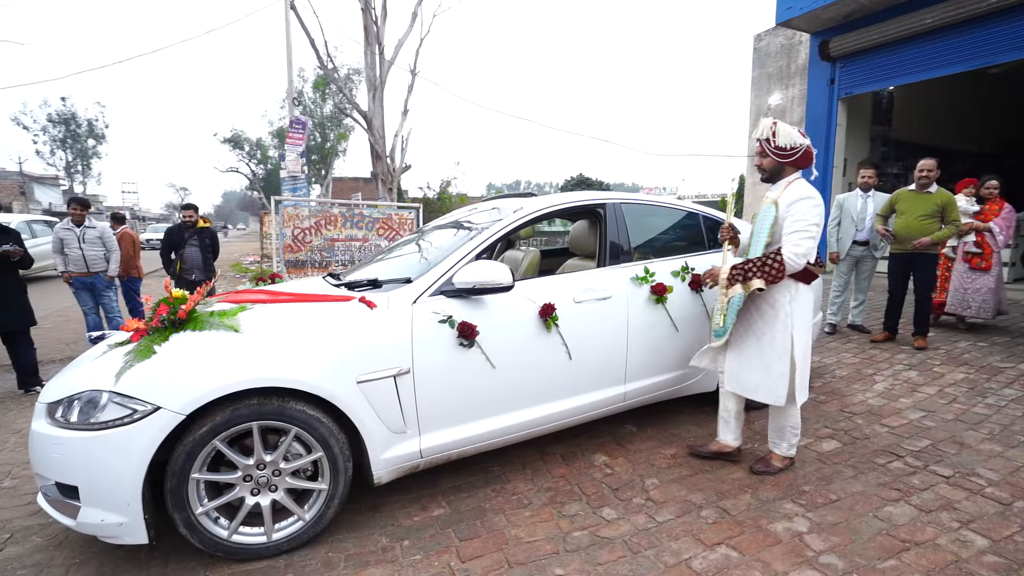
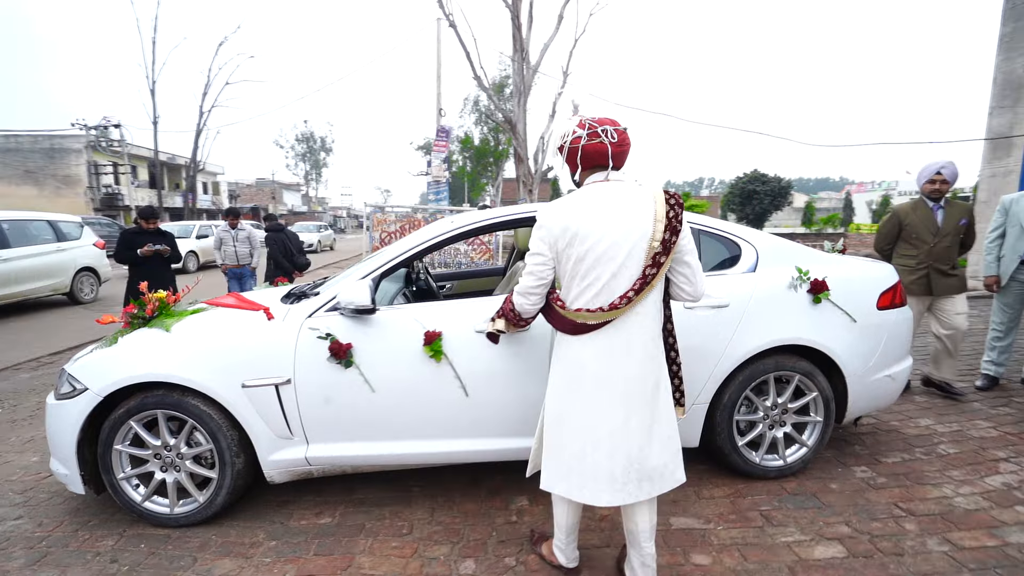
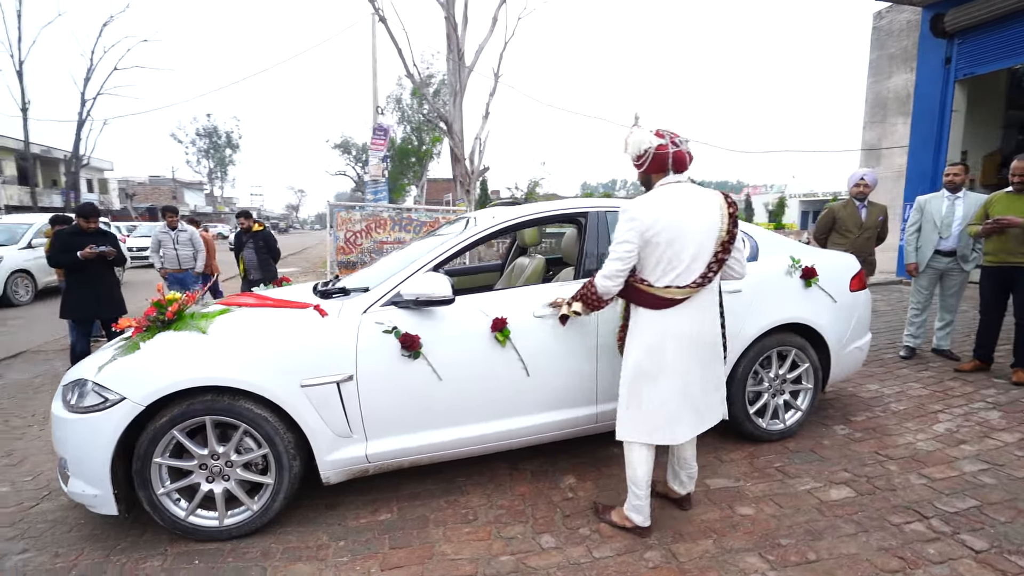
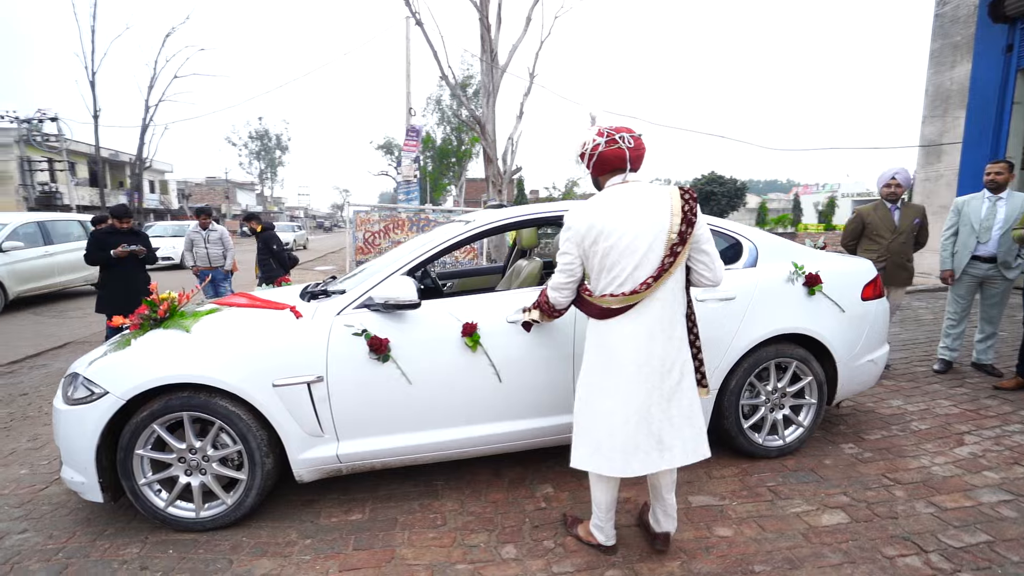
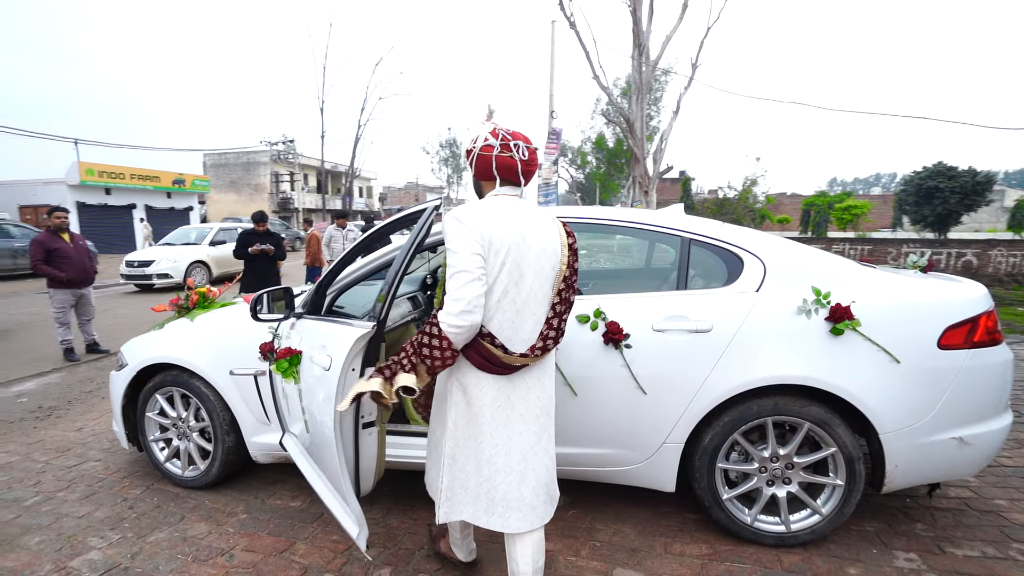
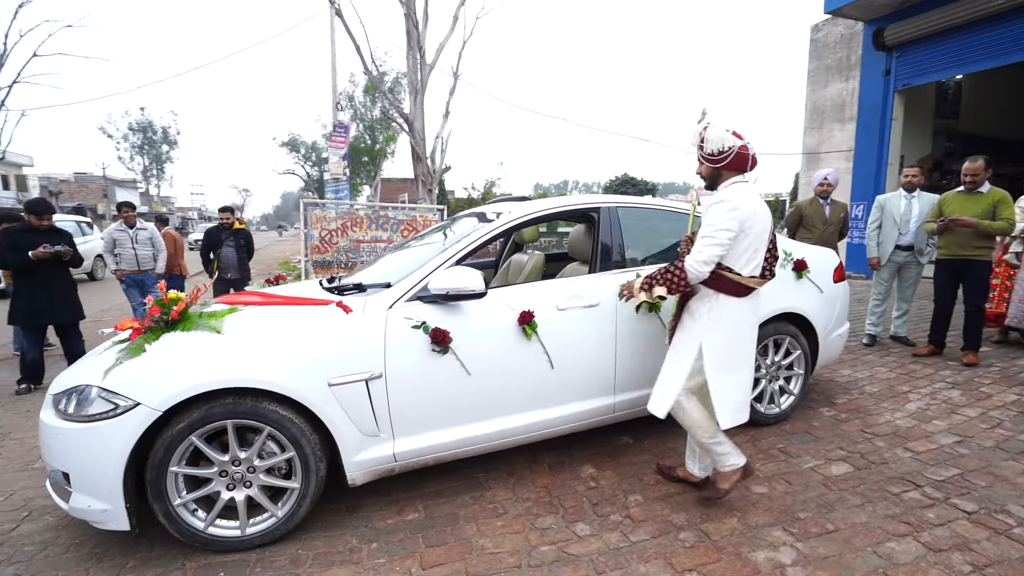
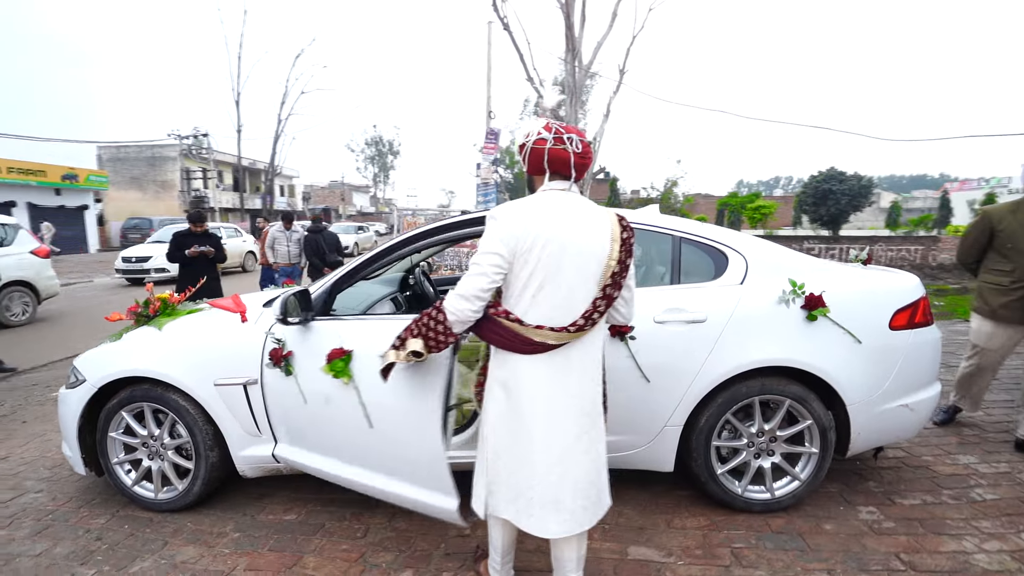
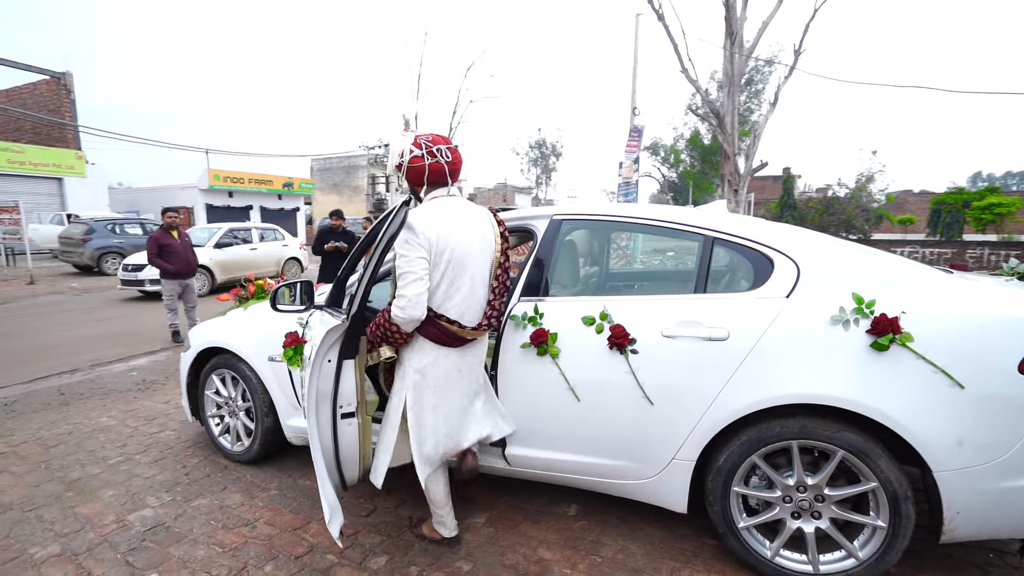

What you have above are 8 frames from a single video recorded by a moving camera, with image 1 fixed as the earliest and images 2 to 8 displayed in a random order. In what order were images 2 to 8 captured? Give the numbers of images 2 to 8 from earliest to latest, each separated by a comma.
6, 3, 4, 2, 7, 5, 8
